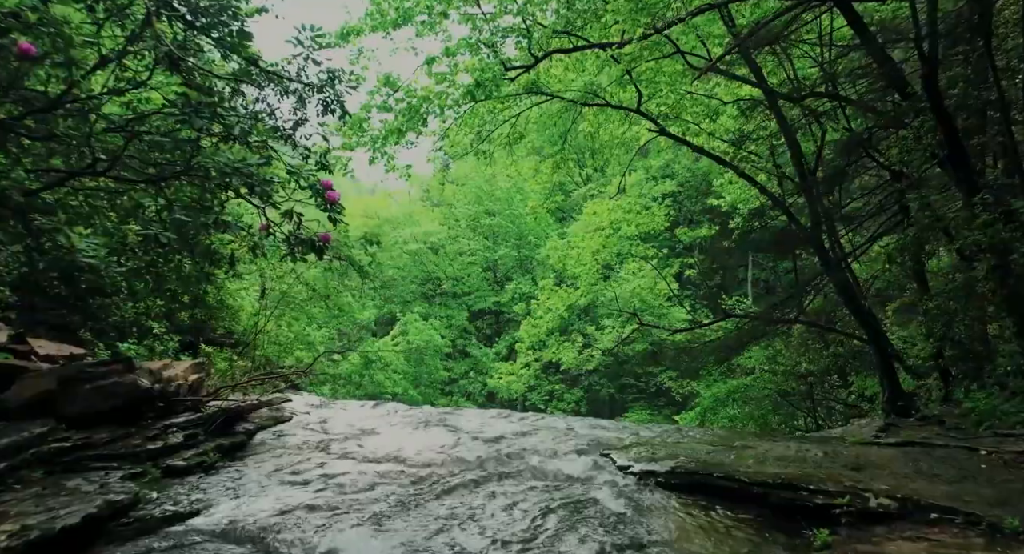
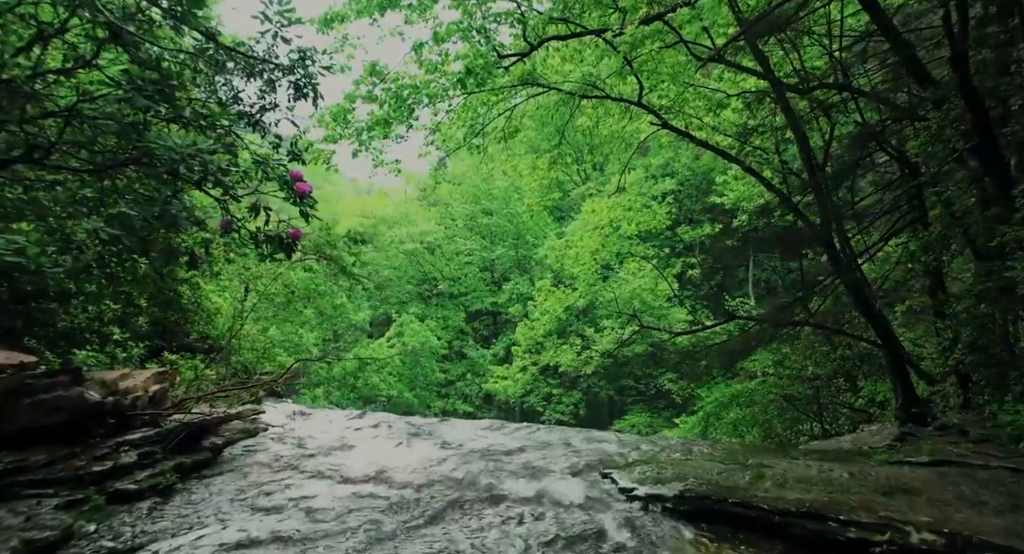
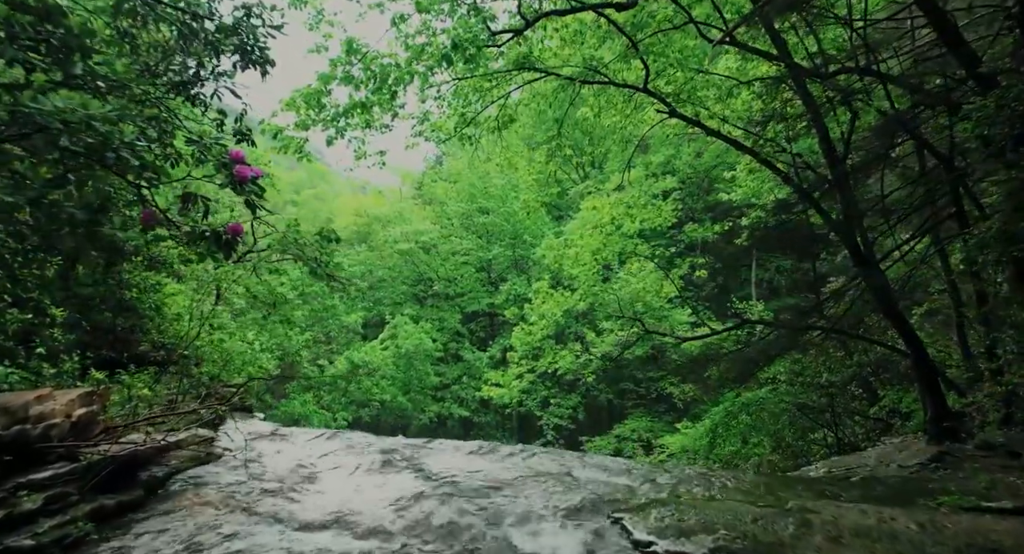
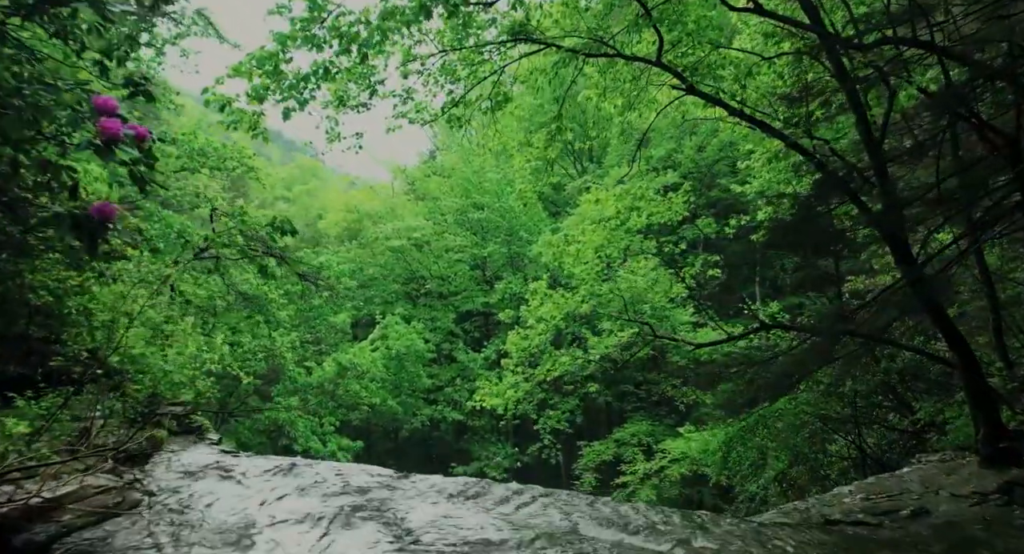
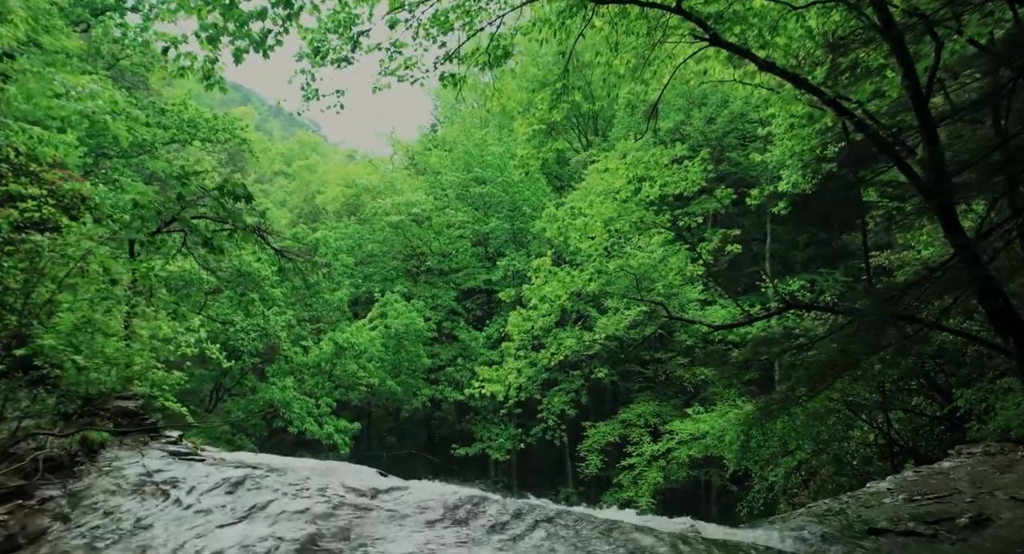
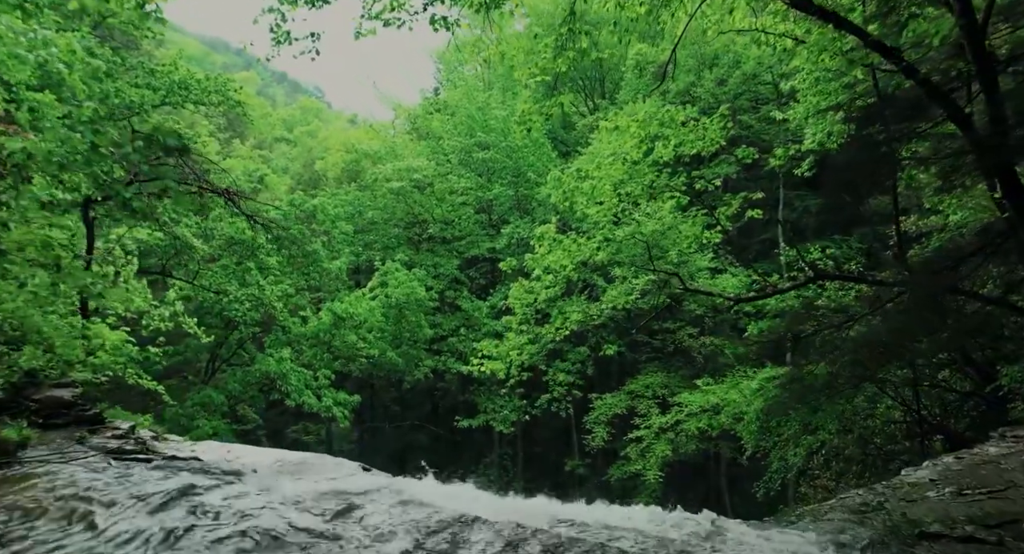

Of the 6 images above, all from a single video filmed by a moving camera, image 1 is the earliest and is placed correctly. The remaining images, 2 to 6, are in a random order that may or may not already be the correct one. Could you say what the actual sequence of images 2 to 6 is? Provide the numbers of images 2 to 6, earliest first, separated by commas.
2, 3, 4, 5, 6
